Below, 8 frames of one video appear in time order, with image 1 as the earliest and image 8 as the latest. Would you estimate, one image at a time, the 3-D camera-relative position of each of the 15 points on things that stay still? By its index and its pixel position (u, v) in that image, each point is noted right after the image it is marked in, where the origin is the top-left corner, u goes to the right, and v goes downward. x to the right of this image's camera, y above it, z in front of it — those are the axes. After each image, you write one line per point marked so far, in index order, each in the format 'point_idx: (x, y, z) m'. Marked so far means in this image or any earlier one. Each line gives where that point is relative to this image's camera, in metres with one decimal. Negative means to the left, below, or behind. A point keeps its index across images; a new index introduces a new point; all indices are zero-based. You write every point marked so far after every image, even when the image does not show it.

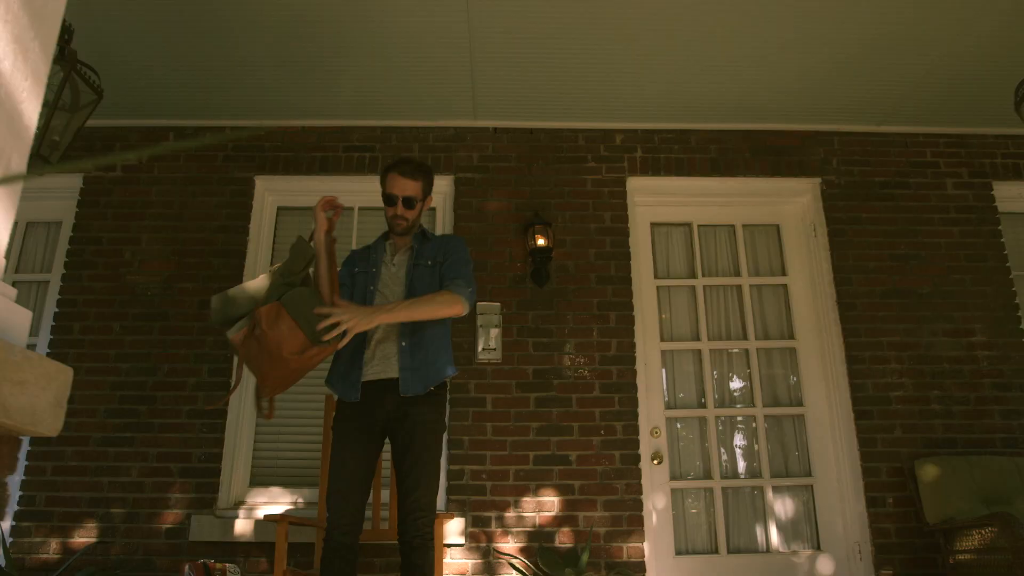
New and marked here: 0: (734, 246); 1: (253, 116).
0: (+1.3, +0.3, +4.7) m
1: (-1.5, +1.0, +4.7) m
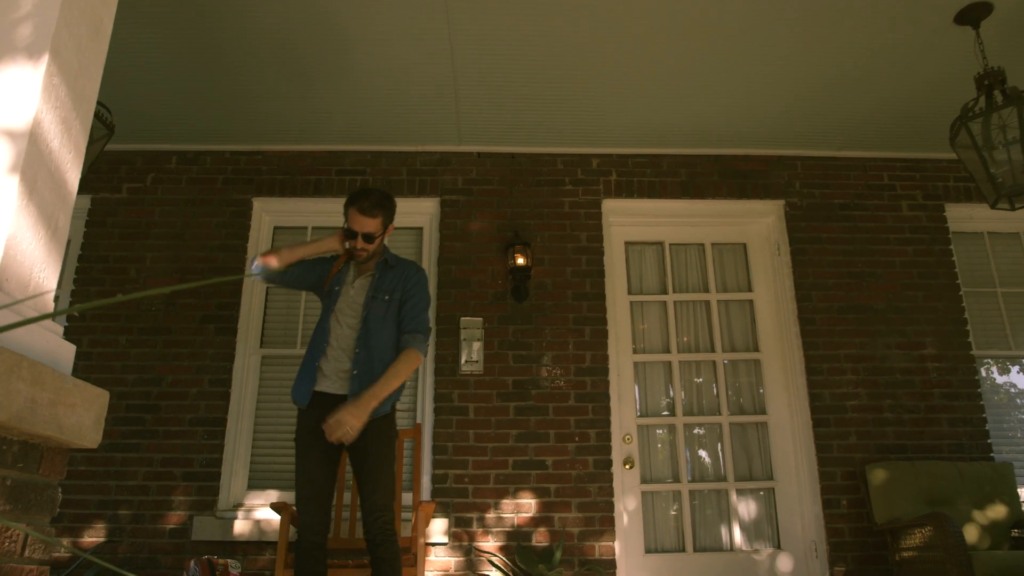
0: (+1.2, +0.2, +5.0) m
1: (-1.6, +0.9, +4.9) m
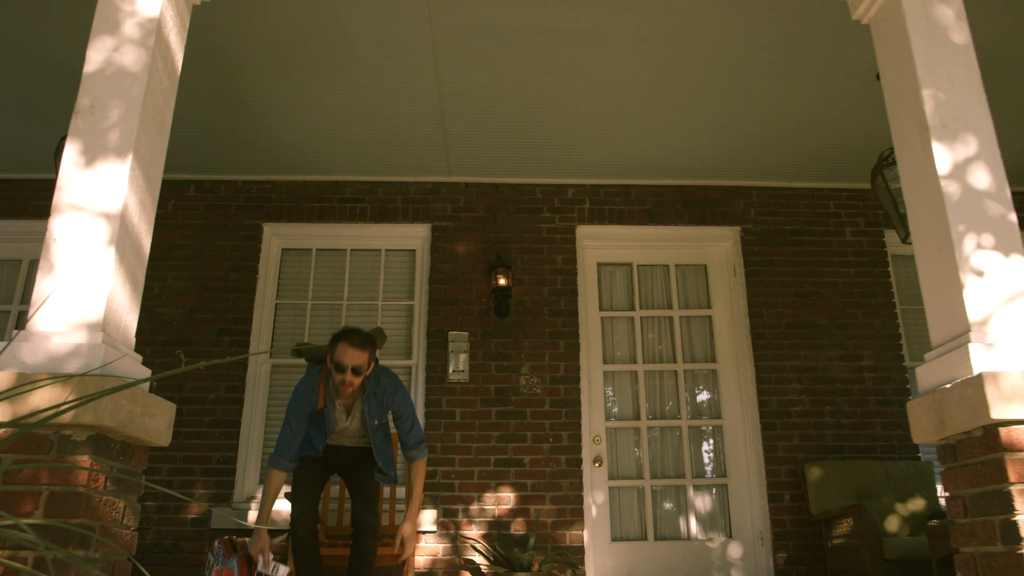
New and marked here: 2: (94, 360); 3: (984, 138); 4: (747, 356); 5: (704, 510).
0: (+1.1, 0.0, +5.6) m
1: (-1.7, +0.8, +5.5) m
2: (-1.0, -0.2, +2.0) m
3: (+1.4, +0.4, +2.4) m
4: (+1.6, -0.5, +5.3) m
5: (+1.2, -1.4, +5.1) m
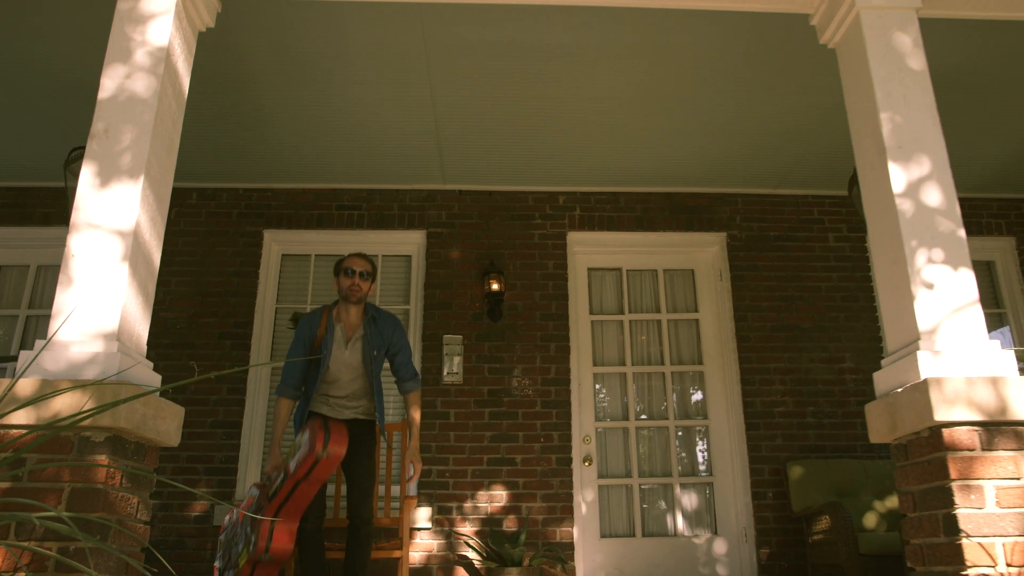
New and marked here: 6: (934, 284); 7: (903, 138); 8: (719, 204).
0: (+1.0, 0.0, +5.8) m
1: (-1.8, +0.8, +5.7) m
2: (-1.1, -0.2, +2.1) m
3: (+1.4, +0.4, +2.5) m
4: (+1.5, -0.5, +5.5) m
5: (+1.2, -1.5, +5.3) m
6: (+1.3, 0.0, +2.4) m
7: (+1.3, +0.5, +2.6) m
8: (+1.5, +0.6, +5.8) m
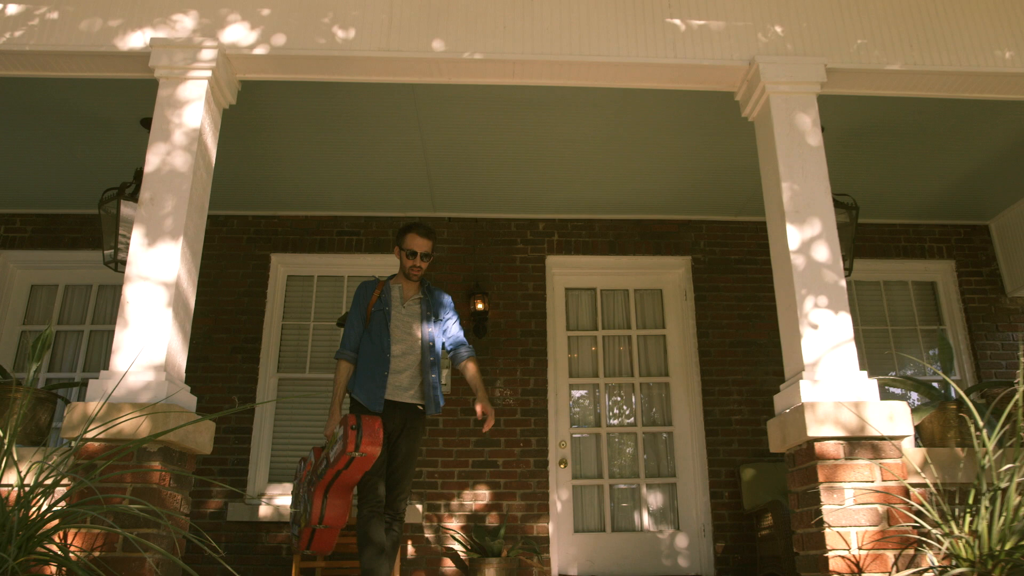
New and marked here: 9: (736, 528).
0: (+0.9, -0.1, +6.3) m
1: (-1.9, +0.6, +6.3) m
2: (-1.2, -0.4, +2.7) m
3: (+1.2, +0.3, +3.1) m
4: (+1.4, -0.6, +6.1) m
5: (+1.1, -1.6, +5.9) m
6: (+1.1, -0.1, +3.0) m
7: (+1.1, +0.3, +3.1) m
8: (+1.4, +0.5, +6.4) m
9: (+1.6, -1.7, +5.7) m
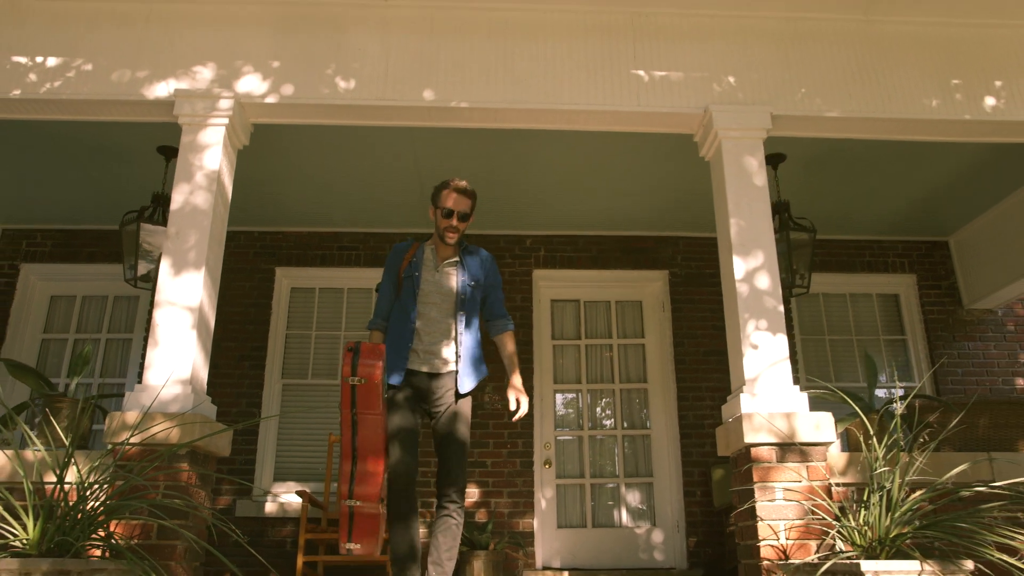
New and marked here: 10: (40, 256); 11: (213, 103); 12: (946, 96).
0: (+0.8, -0.2, +6.8) m
1: (-2.0, +0.5, +6.7) m
2: (-1.3, -0.5, +3.2) m
3: (+1.1, +0.2, +3.6) m
4: (+1.3, -0.7, +6.5) m
5: (+1.0, -1.7, +6.3) m
6: (+1.1, -0.2, +3.4) m
7: (+1.1, +0.2, +3.6) m
8: (+1.3, +0.4, +6.9) m
9: (+1.5, -1.8, +6.1) m
10: (-4.0, +0.3, +6.6) m
11: (-1.4, +0.9, +3.7) m
12: (+2.2, +1.0, +4.0) m
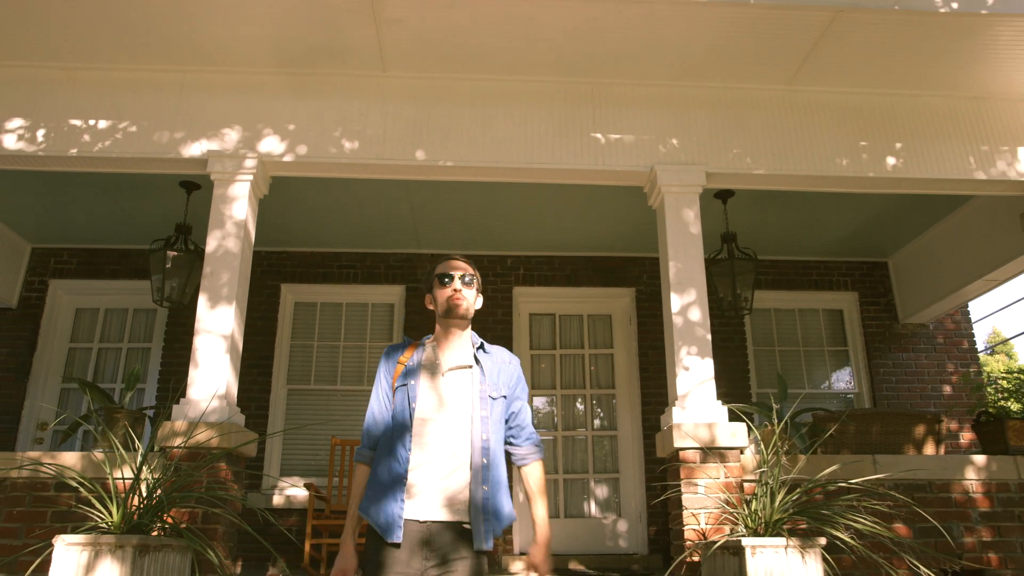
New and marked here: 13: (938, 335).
0: (+0.6, -0.4, +7.5) m
1: (-2.2, +0.4, +7.4) m
2: (-1.4, -0.6, +3.9) m
3: (+1.0, 0.0, +4.3) m
4: (+1.1, -0.9, +7.3) m
5: (+0.8, -1.9, +7.1) m
6: (+0.9, -0.4, +4.2) m
7: (+0.9, +0.1, +4.3) m
8: (+1.2, +0.2, +7.6) m
9: (+1.3, -2.0, +6.9) m
10: (-4.1, +0.1, +7.3) m
11: (-1.5, +0.7, +4.4) m
12: (+2.1, +0.8, +4.8) m
13: (+4.1, -0.5, +7.6) m
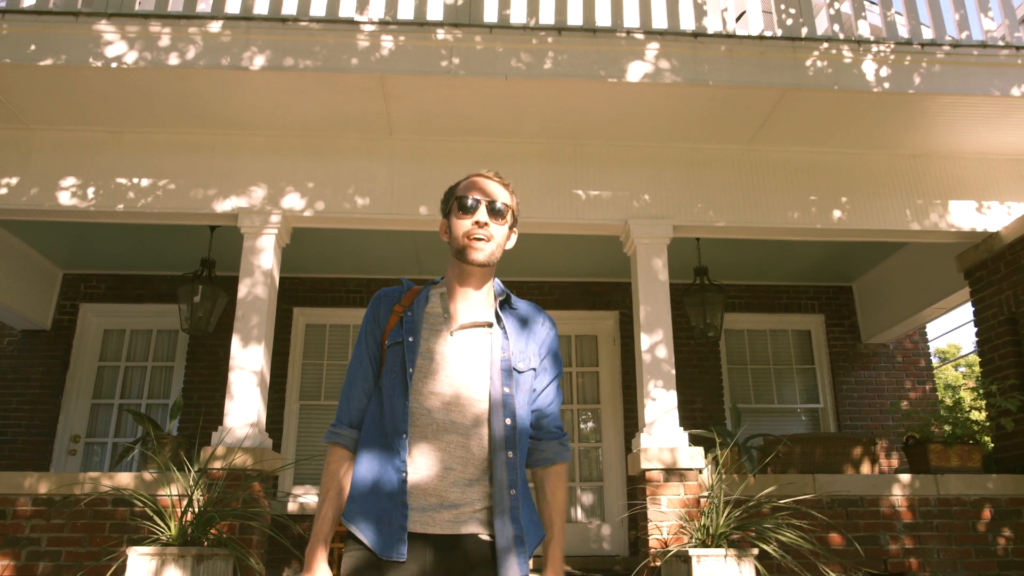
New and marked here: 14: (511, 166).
0: (+0.6, -0.6, +8.2) m
1: (-2.2, +0.2, +8.1) m
2: (-1.5, -0.9, +4.6) m
3: (+1.0, -0.3, +5.0) m
4: (+1.1, -1.1, +8.0) m
5: (+0.7, -2.1, +7.7) m
6: (+0.9, -0.7, +4.8) m
7: (+0.9, -0.2, +5.0) m
8: (+1.1, 0.0, +8.3) m
9: (+1.3, -2.2, +7.6) m
10: (-4.2, -0.1, +8.0) m
11: (-1.6, +0.5, +5.1) m
12: (+2.0, +0.5, +5.4) m
13: (+4.0, -0.7, +8.3) m
14: (0.0, +0.8, +5.3) m
